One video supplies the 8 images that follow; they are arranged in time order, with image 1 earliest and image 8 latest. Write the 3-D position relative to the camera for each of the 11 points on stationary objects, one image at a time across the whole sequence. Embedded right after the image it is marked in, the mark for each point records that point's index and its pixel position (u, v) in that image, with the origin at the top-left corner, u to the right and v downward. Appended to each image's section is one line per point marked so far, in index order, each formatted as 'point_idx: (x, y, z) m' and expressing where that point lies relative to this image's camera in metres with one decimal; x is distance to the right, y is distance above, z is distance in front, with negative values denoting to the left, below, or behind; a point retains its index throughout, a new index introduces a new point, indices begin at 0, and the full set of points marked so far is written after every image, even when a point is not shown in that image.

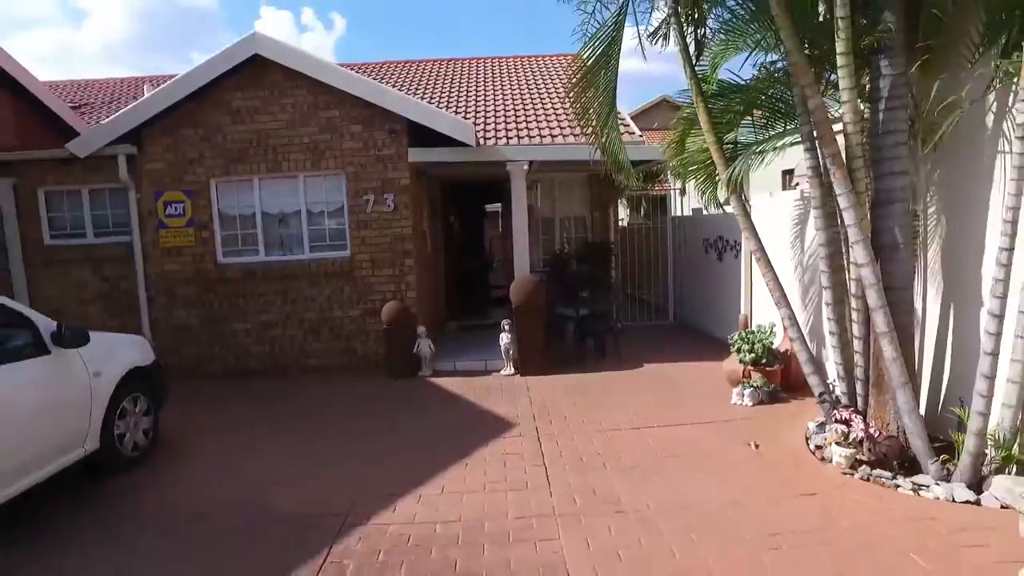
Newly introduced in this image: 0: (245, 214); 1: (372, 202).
0: (-3.4, +1.0, +9.2) m
1: (-1.7, +1.1, +8.9) m
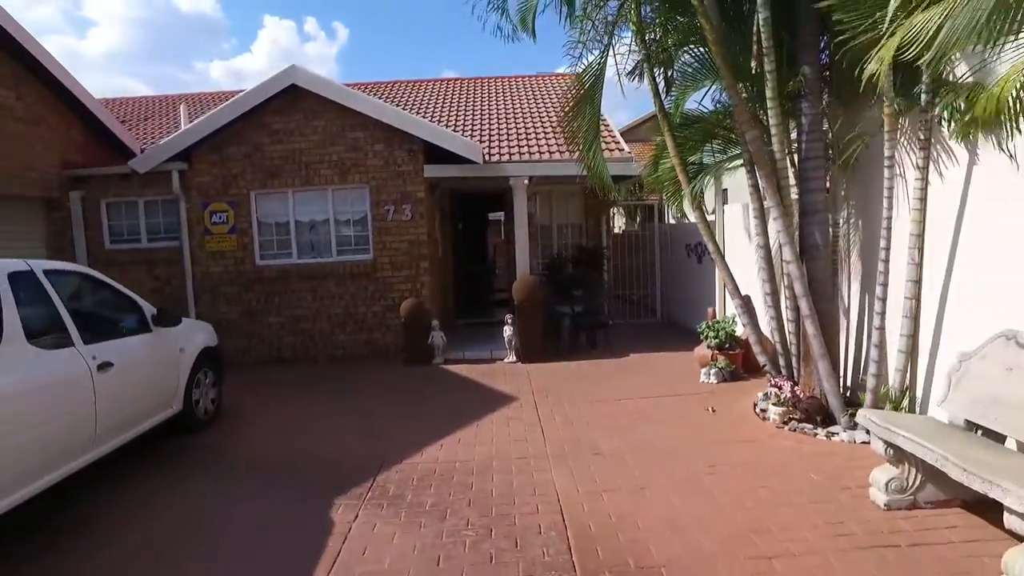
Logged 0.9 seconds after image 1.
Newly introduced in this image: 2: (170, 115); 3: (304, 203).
0: (-3.4, +1.0, +10.5) m
1: (-1.7, +1.1, +10.3) m
2: (-7.2, +3.7, +15.0) m
3: (-3.0, +1.2, +10.5) m
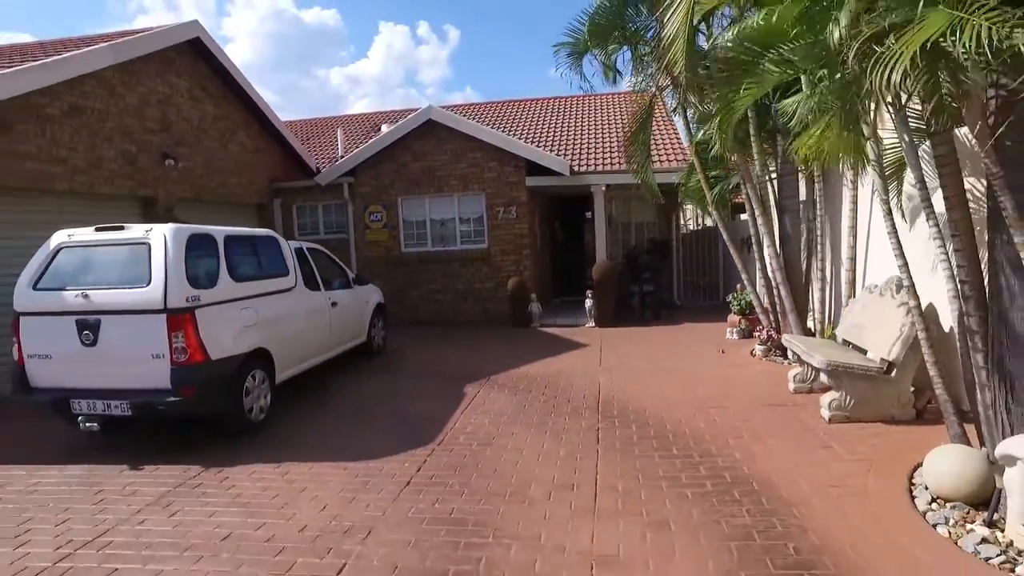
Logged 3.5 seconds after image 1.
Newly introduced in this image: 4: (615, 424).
0: (-1.8, +1.3, +14.1) m
1: (-0.2, +1.4, +13.6) m
2: (-4.9, +4.1, +19.1) m
3: (-1.4, +1.6, +14.0) m
4: (+0.9, -1.2, +6.3) m
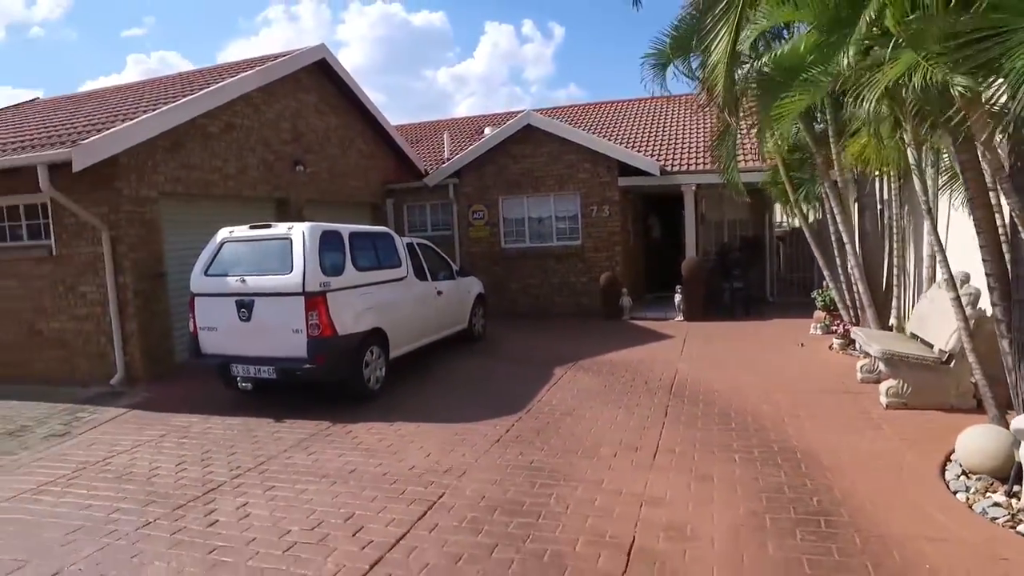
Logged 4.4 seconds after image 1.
0: (+0.1, +1.5, +15.1) m
1: (+1.7, +1.6, +14.4) m
2: (-2.2, +4.3, +20.5) m
3: (+0.5, +1.7, +14.9) m
4: (+1.7, -1.1, +7.0) m
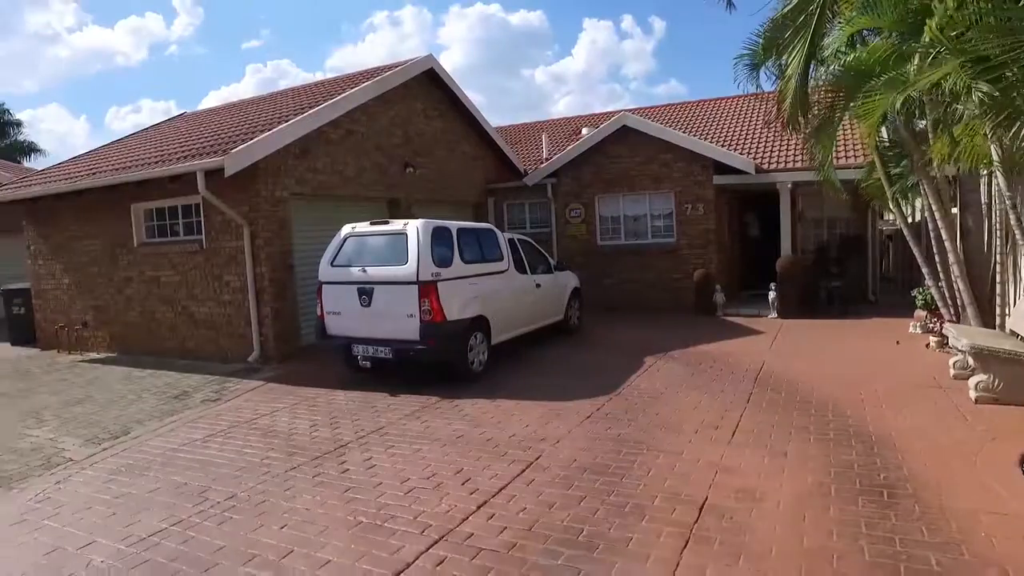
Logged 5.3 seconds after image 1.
0: (+2.2, +1.6, +15.6) m
1: (+3.7, +1.6, +14.6) m
2: (+0.7, +4.5, +21.2) m
3: (+2.6, +1.8, +15.3) m
4: (+2.6, -1.1, +7.3) m
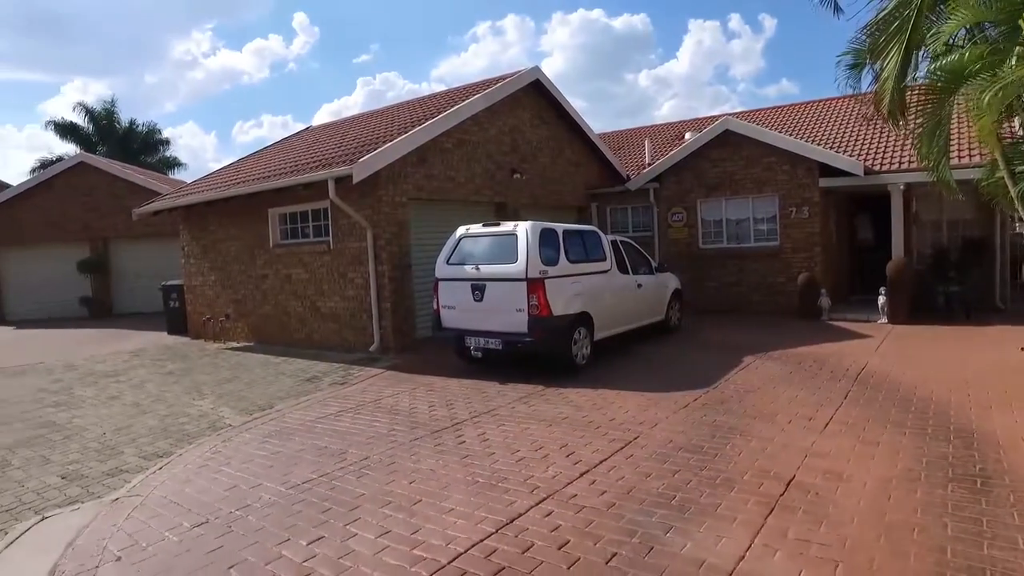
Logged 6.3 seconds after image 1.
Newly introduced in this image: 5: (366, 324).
0: (+4.5, +1.5, +15.6) m
1: (+5.8, +1.5, +14.5) m
2: (+3.8, +4.3, +21.4) m
3: (+4.8, +1.8, +15.4) m
4: (+3.7, -1.1, +7.4) m
5: (-2.2, -0.6, +10.9) m
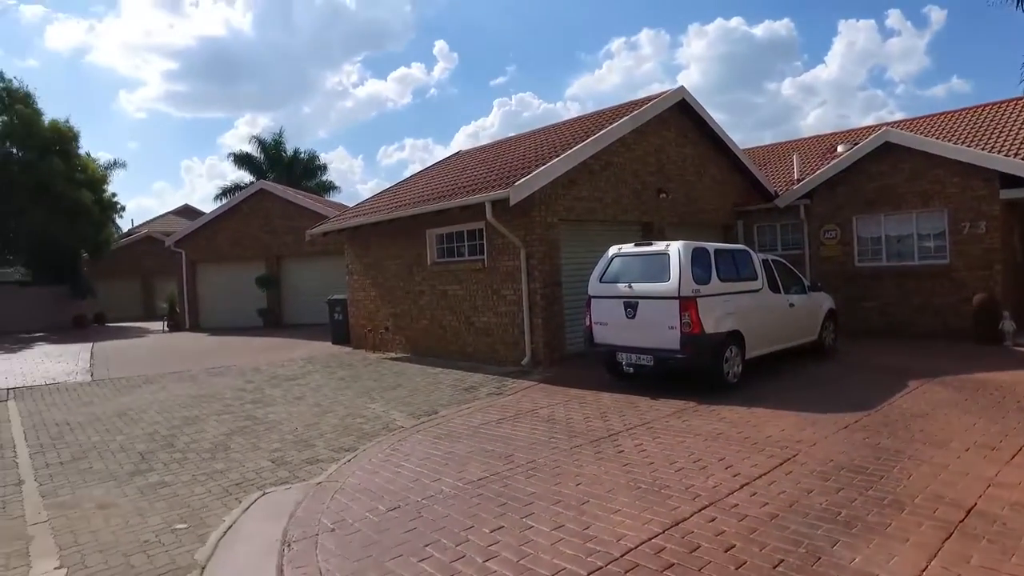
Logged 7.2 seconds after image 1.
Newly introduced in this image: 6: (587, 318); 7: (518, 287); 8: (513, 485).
0: (+7.6, +1.1, +14.9) m
1: (+8.7, +1.1, +13.6) m
2: (+8.1, +3.8, +20.8) m
3: (+7.9, +1.3, +14.6) m
4: (+5.3, -1.3, +6.9) m
5: (+0.1, -0.8, +11.5) m
6: (+1.0, -0.4, +9.4) m
7: (+0.1, 0.0, +11.3) m
8: (0.0, -1.5, +5.4) m
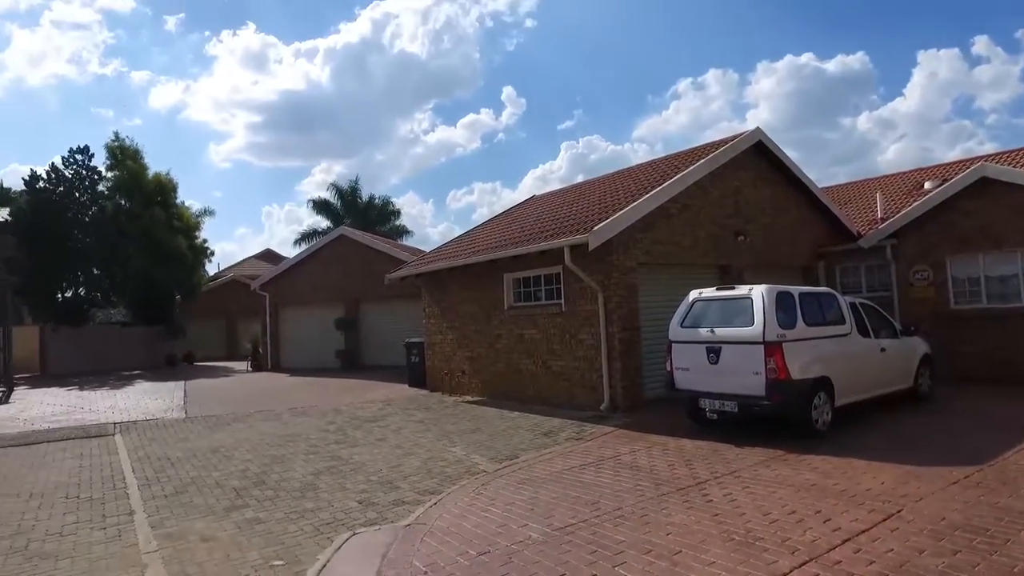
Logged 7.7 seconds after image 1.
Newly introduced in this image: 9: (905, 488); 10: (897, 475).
0: (+9.2, +0.2, +14.2) m
1: (+10.1, +0.3, +12.8) m
2: (+10.2, +2.5, +20.2) m
3: (+9.4, +0.5, +13.9) m
4: (+6.1, -1.7, +6.4) m
5: (+1.3, -1.5, +11.4) m
6: (+2.0, -1.0, +9.3) m
7: (+1.3, -0.7, +11.4) m
8: (+0.7, -1.8, +5.4) m
9: (+3.4, -1.7, +6.1) m
10: (+3.6, -1.7, +6.6) m
